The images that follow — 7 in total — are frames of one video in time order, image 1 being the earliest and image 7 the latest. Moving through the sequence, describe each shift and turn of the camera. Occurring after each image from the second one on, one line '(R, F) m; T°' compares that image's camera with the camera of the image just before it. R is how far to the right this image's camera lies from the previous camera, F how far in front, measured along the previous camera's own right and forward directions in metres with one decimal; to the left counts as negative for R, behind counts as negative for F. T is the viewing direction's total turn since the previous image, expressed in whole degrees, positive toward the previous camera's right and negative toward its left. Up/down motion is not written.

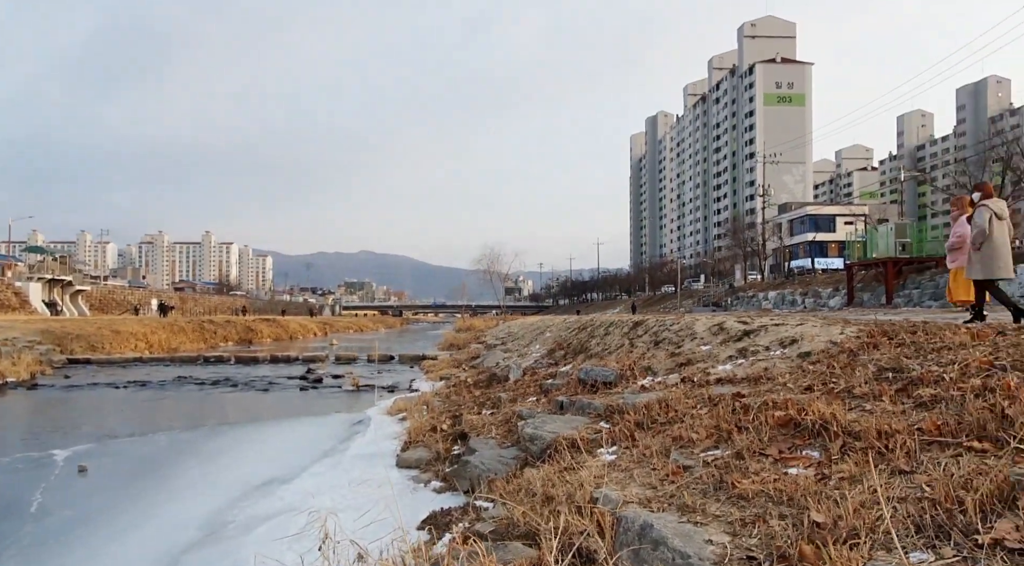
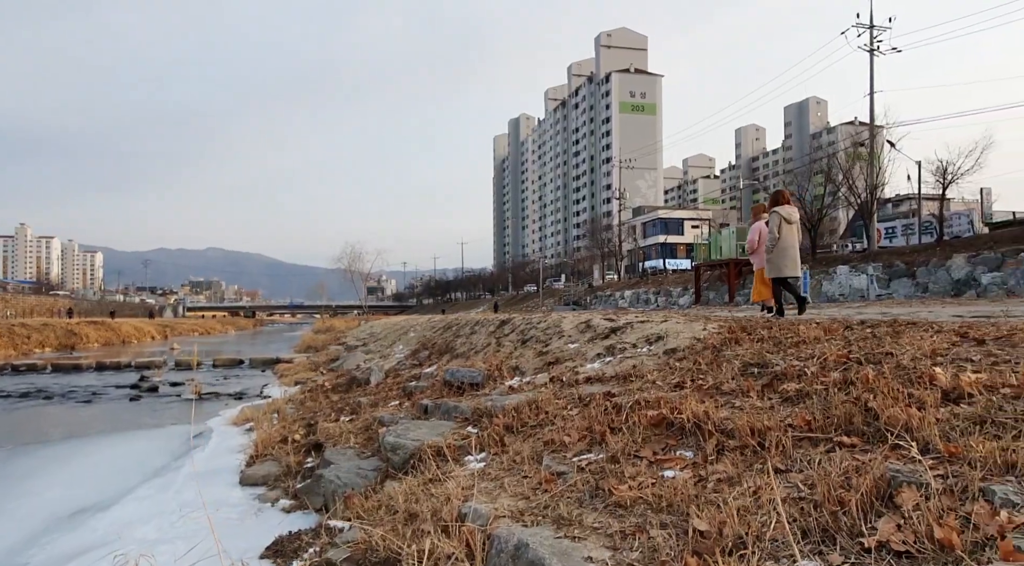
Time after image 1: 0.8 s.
(0.0, +0.4) m; +11°
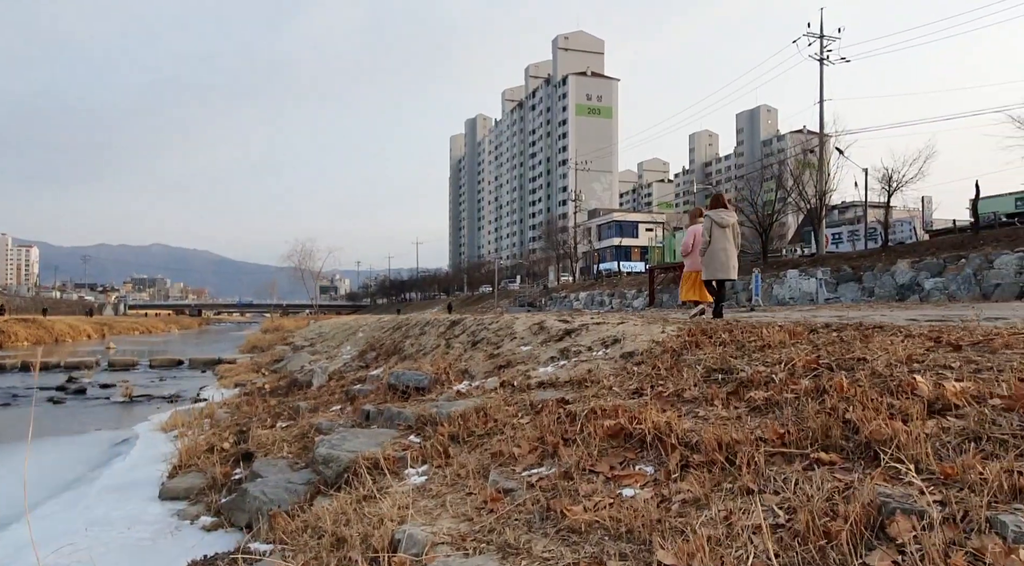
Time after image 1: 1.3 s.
(+0.1, +0.4) m; +4°
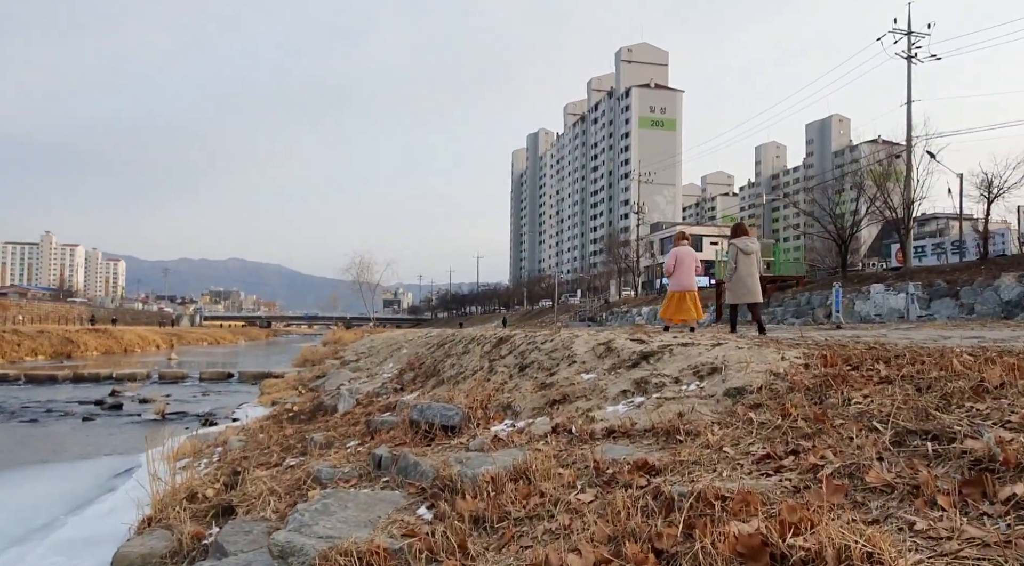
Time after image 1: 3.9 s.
(0.0, +1.8) m; -5°
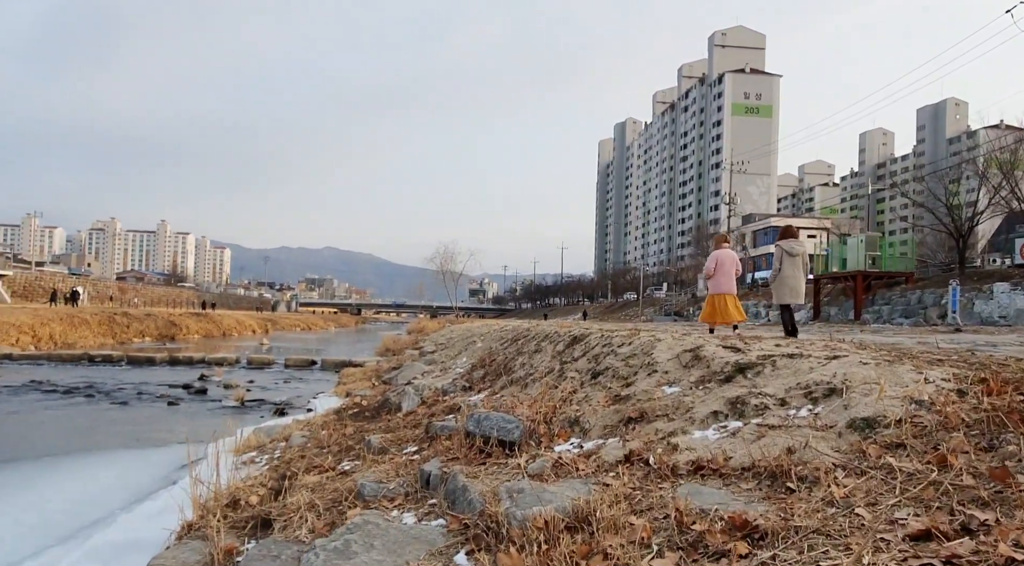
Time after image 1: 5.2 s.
(+0.1, +0.8) m; -7°
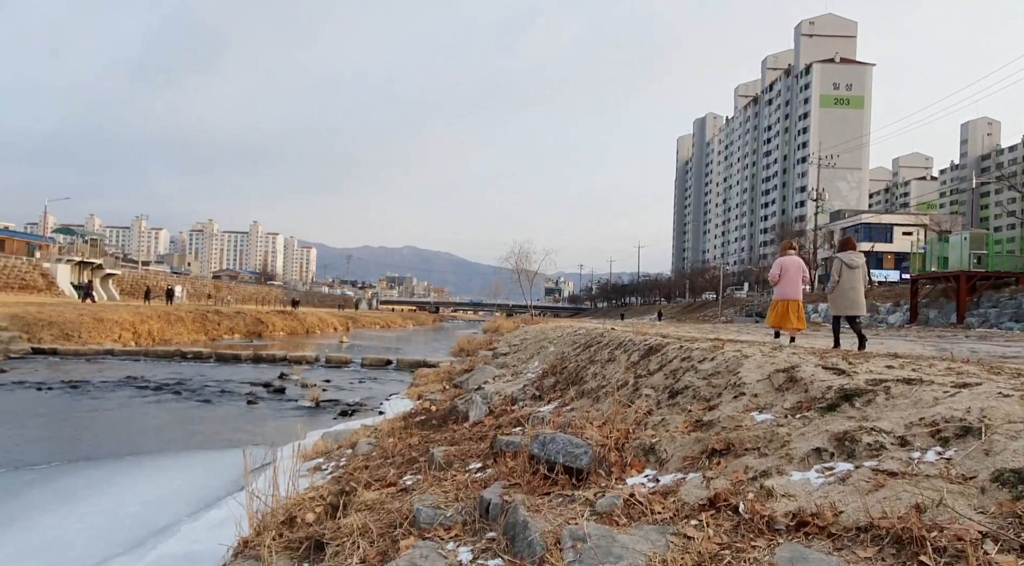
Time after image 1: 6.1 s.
(0.0, +0.5) m; -6°
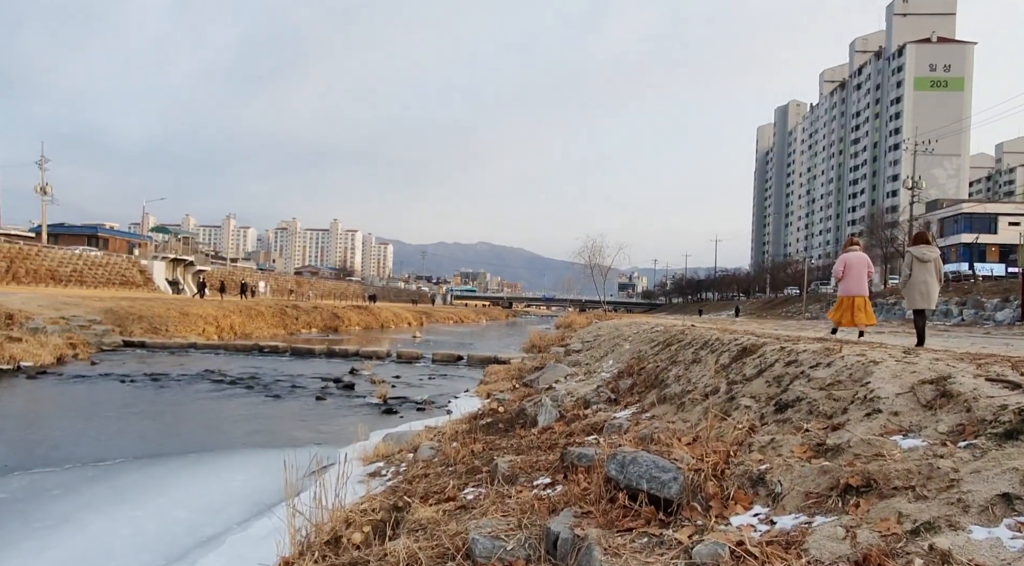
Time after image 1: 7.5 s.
(0.0, +0.8) m; -6°
